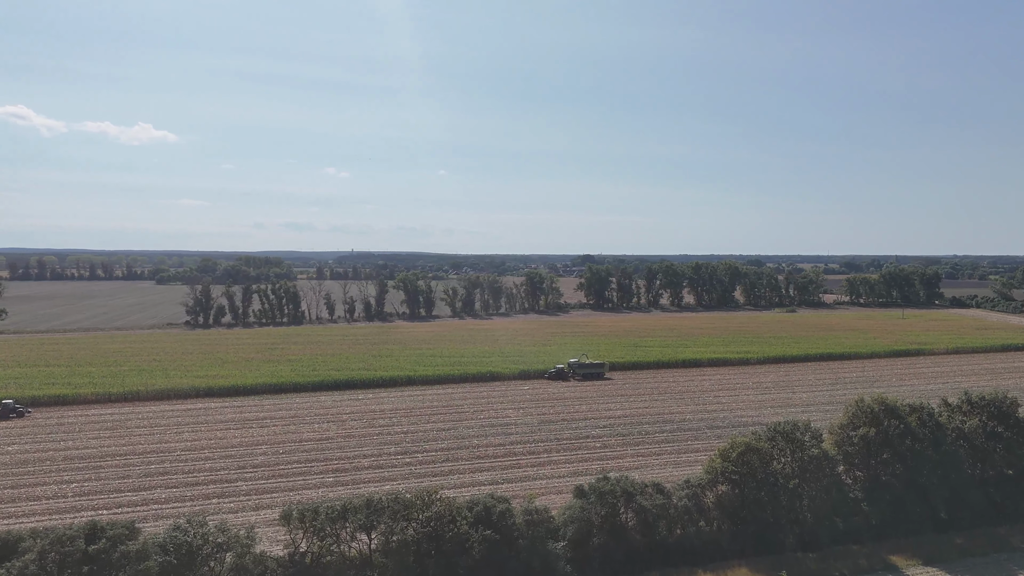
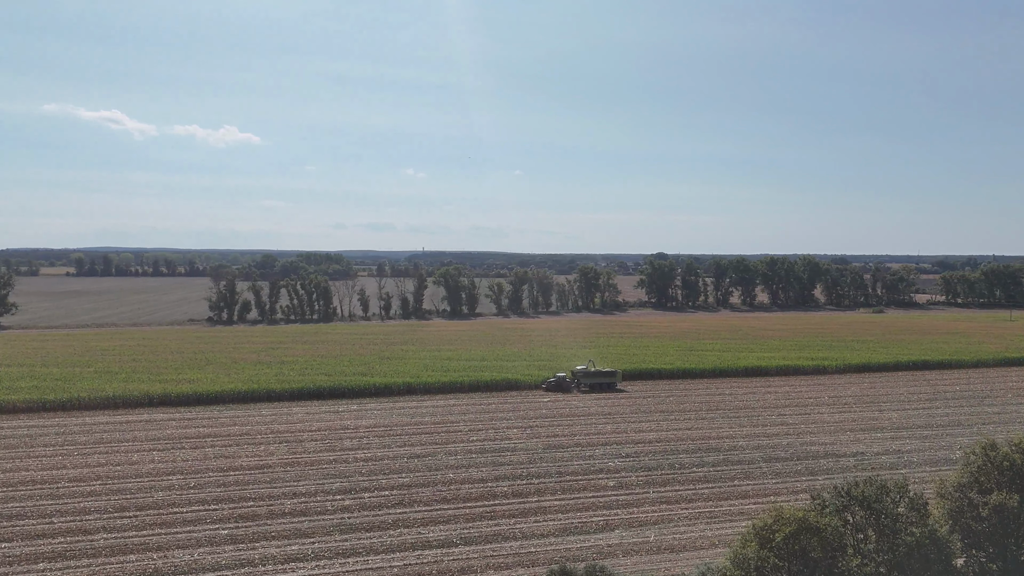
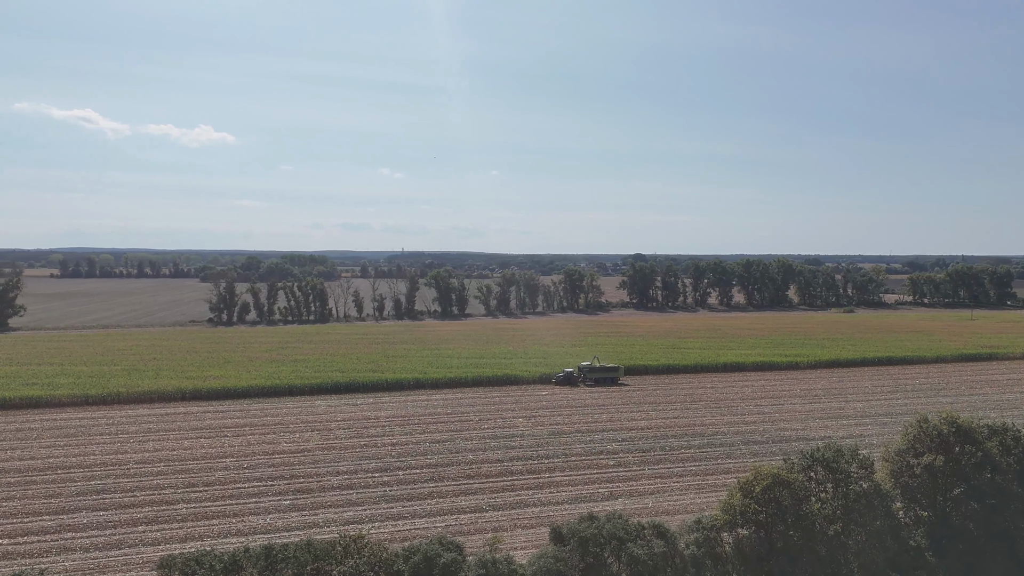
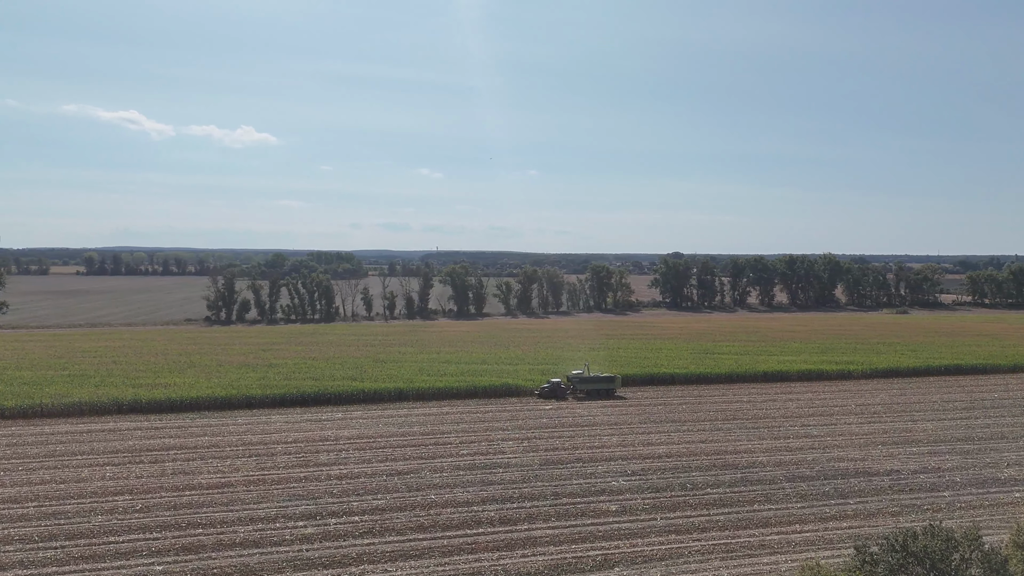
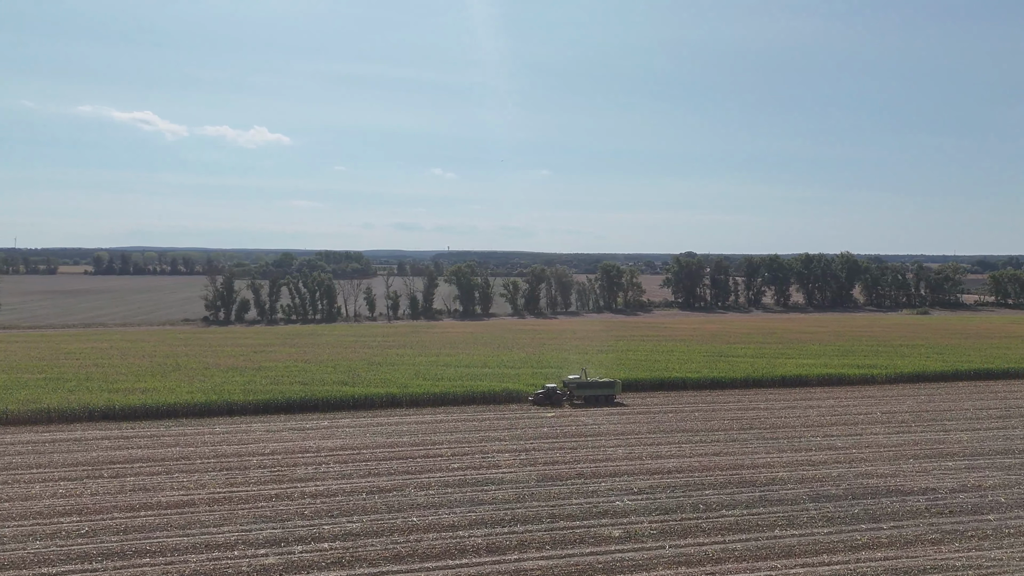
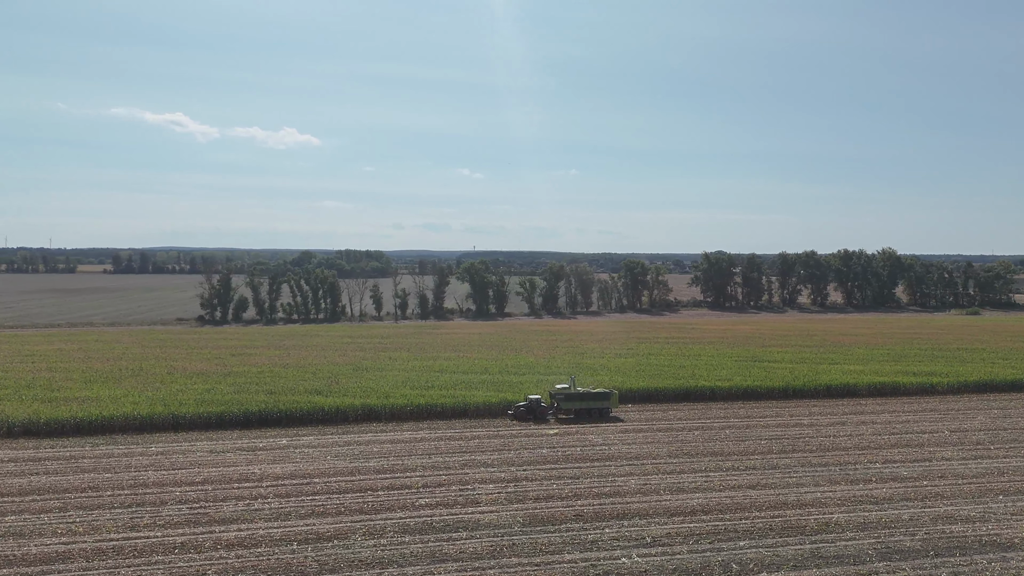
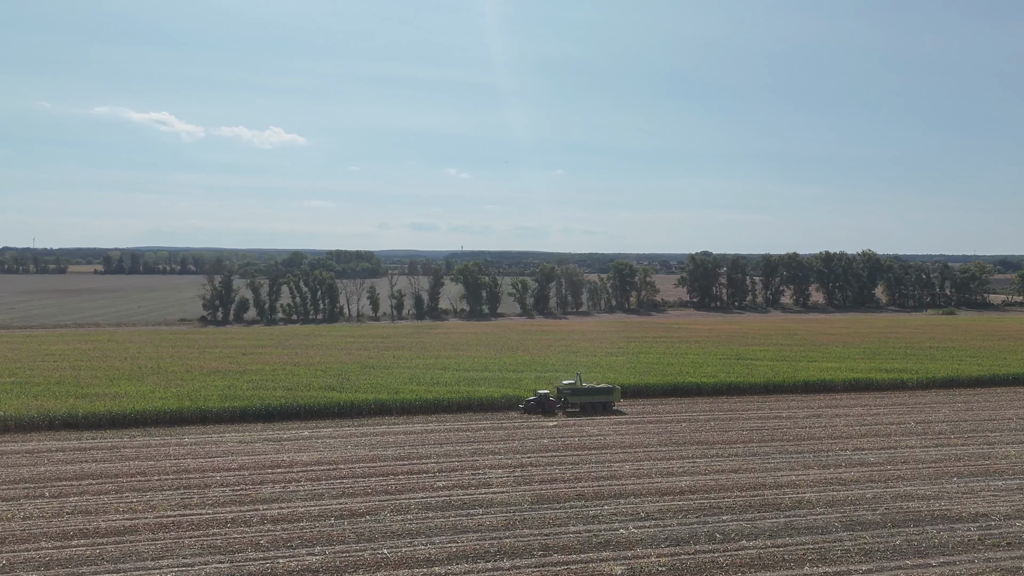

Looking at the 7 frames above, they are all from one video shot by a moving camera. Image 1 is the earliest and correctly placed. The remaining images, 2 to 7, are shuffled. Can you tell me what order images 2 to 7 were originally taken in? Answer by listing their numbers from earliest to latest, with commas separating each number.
3, 2, 4, 5, 7, 6
